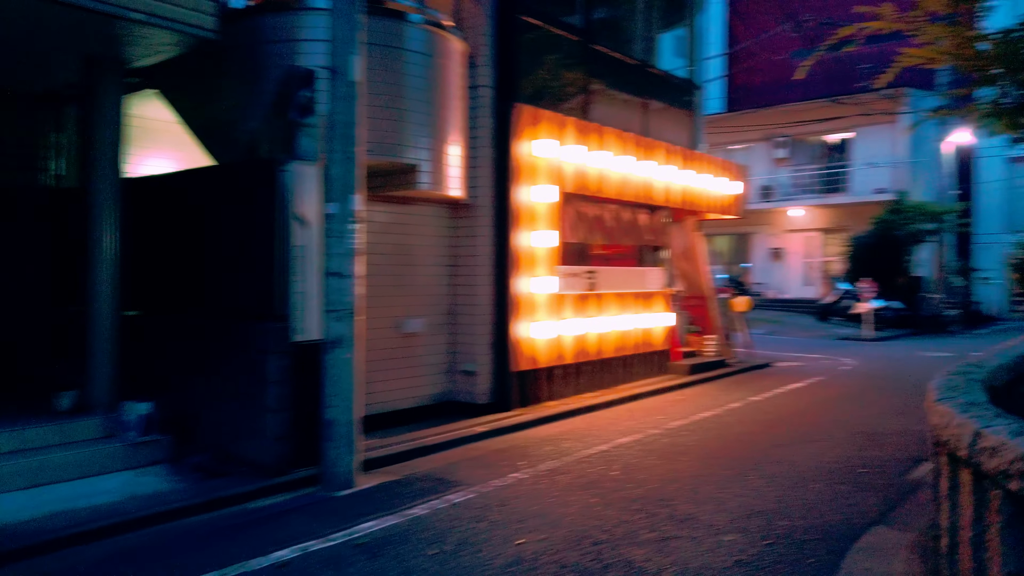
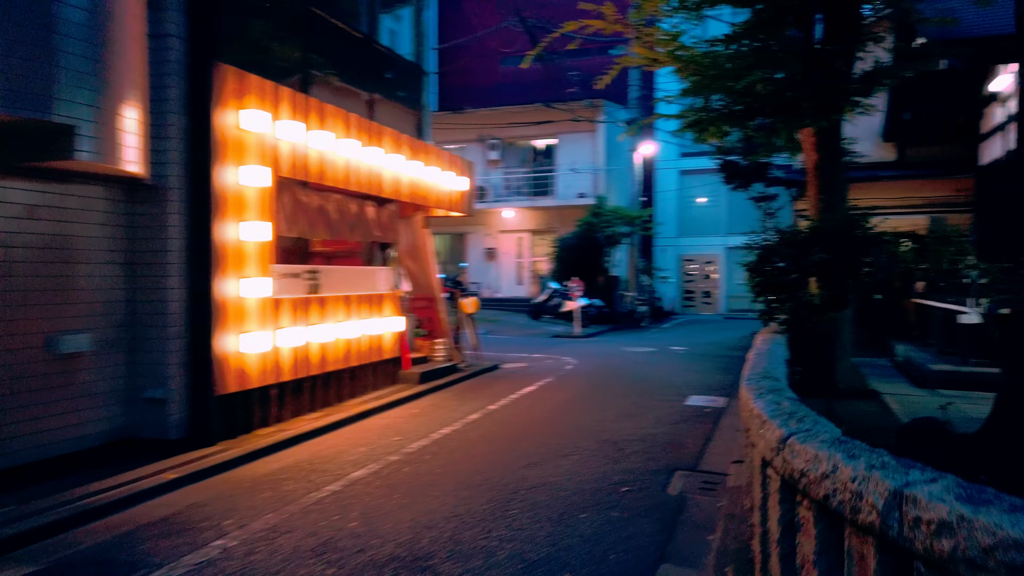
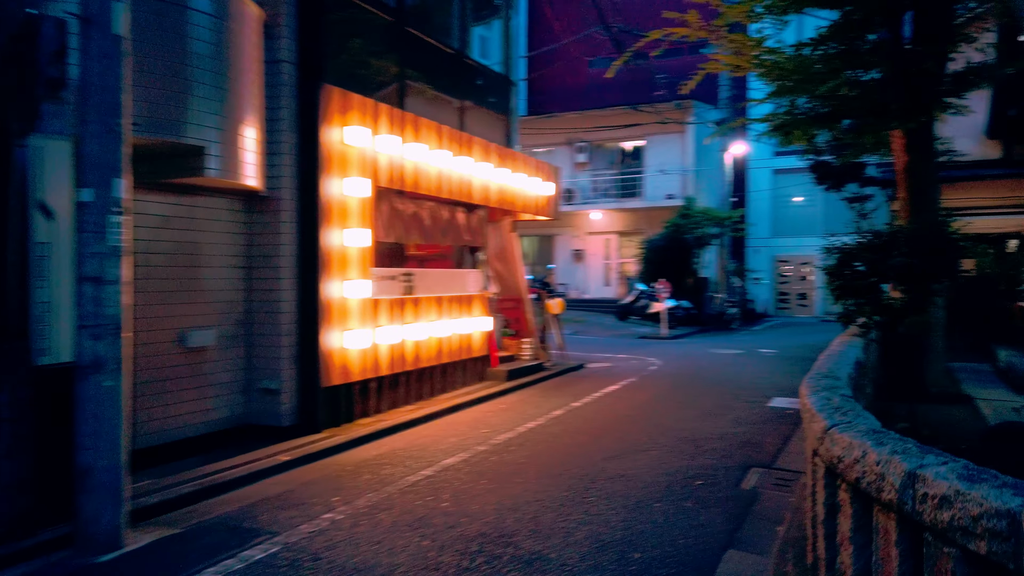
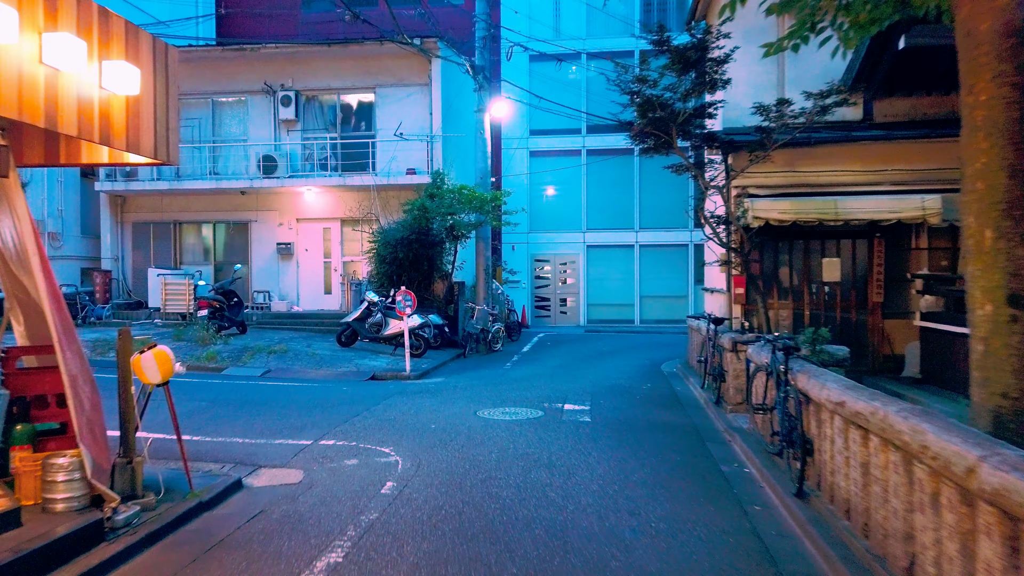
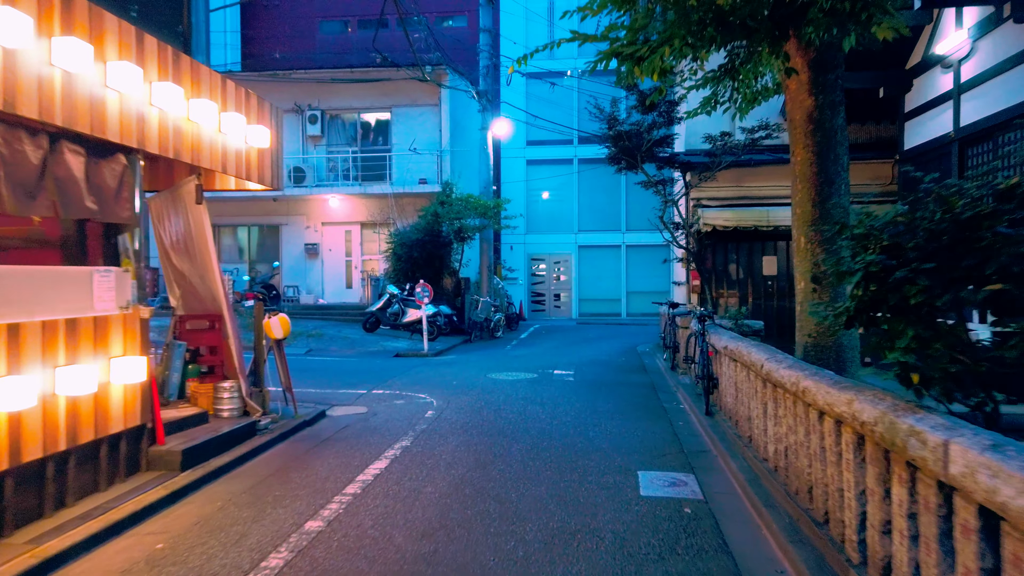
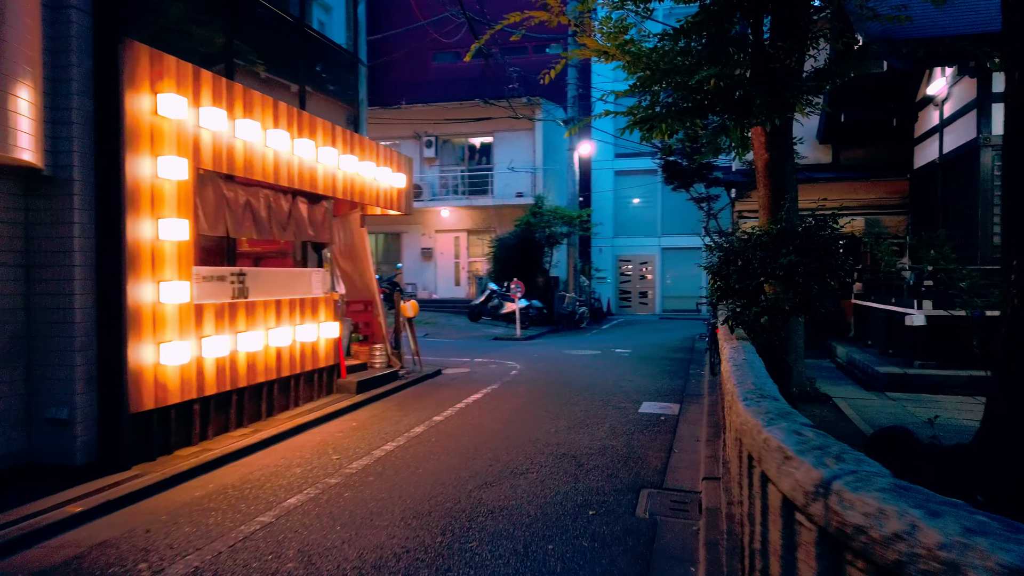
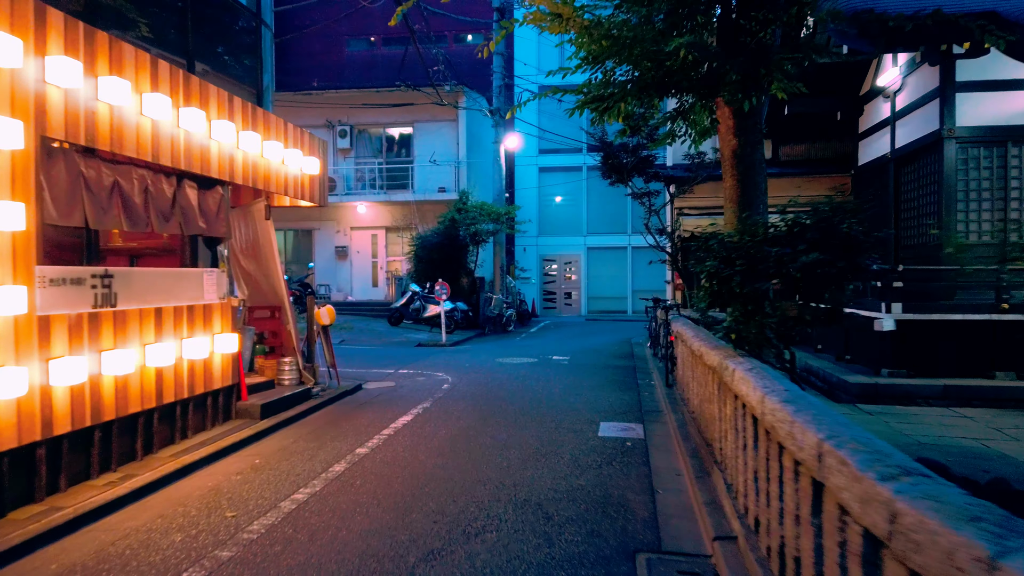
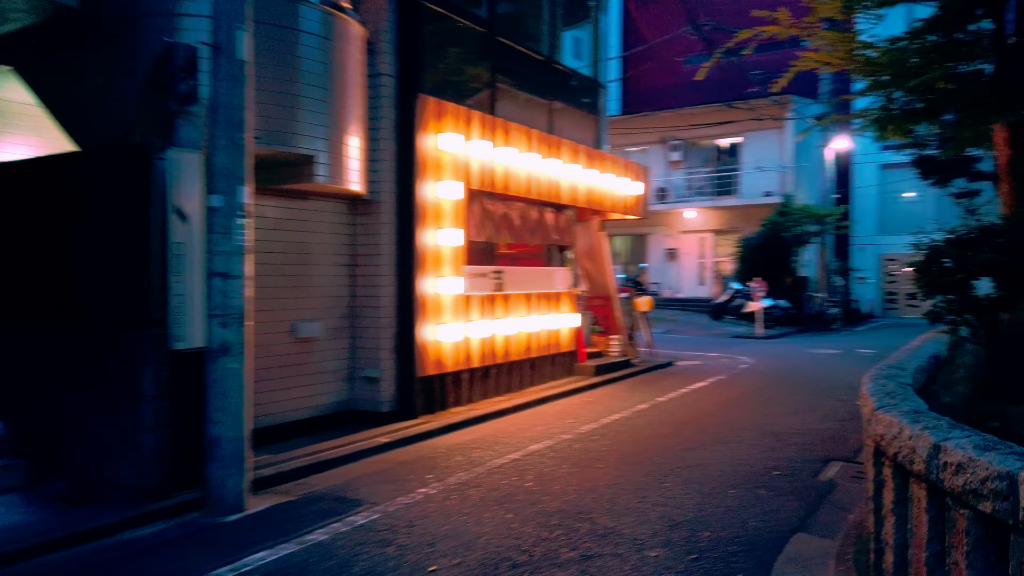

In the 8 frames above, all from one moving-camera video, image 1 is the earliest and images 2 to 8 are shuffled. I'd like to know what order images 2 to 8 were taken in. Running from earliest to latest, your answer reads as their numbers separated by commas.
8, 3, 2, 6, 7, 5, 4
